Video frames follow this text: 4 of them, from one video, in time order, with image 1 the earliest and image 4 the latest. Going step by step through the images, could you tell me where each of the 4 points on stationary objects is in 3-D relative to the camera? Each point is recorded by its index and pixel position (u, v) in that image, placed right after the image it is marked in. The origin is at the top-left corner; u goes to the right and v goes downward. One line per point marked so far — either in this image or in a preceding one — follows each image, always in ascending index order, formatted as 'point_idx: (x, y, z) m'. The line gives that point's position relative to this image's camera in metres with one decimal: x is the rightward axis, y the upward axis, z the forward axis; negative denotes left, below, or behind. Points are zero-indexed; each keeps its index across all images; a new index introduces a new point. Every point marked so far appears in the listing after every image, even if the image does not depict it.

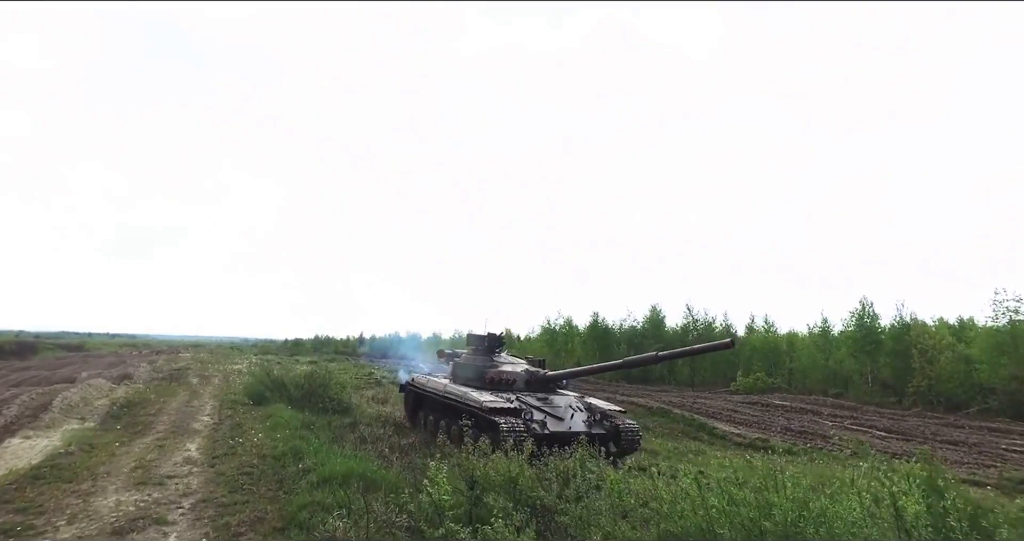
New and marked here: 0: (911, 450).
0: (+8.5, -3.8, +14.4) m
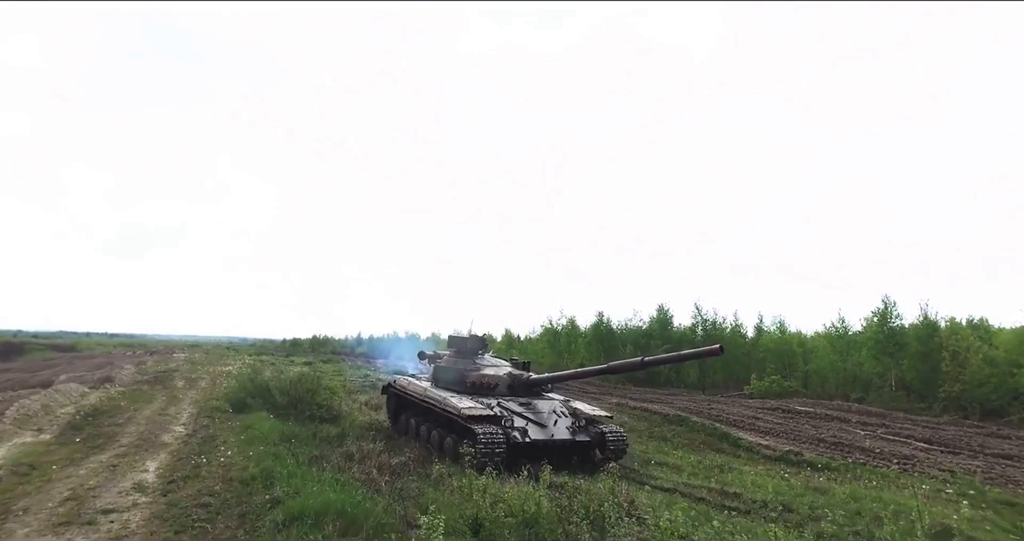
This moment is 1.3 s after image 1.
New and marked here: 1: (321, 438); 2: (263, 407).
0: (+8.6, -3.7, +12.8) m
1: (-4.1, -3.5, +14.2) m
2: (-6.8, -3.7, +18.3) m
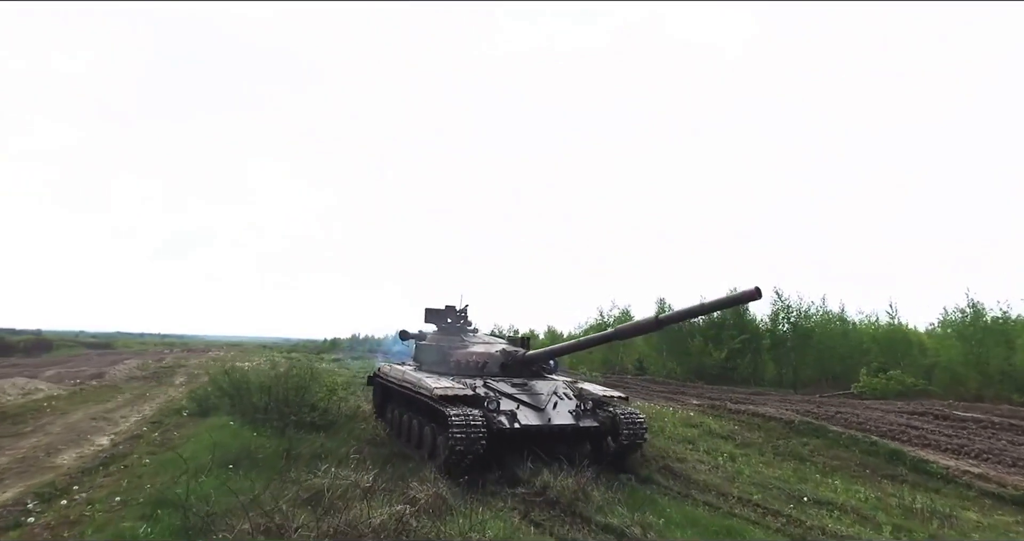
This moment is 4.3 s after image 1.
0: (+9.5, -2.7, +7.2) m
1: (-3.1, -2.6, +9.2) m
2: (-5.6, -2.8, +13.5) m
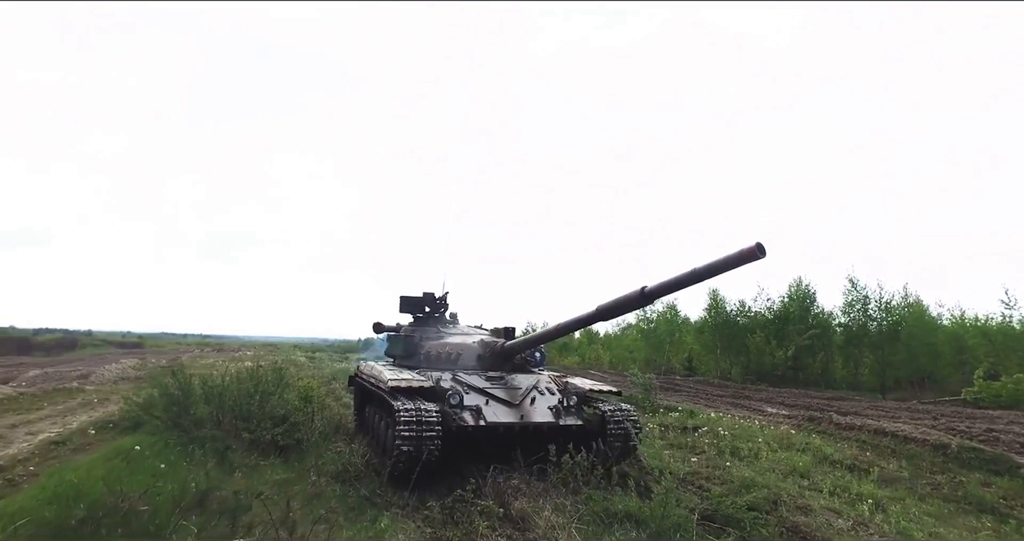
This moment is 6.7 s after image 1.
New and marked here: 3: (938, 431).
0: (+9.6, -2.1, +2.9) m
1: (-2.8, -2.1, +5.6) m
2: (-5.1, -2.3, +10.1) m
3: (+7.3, -2.7, +11.3) m
